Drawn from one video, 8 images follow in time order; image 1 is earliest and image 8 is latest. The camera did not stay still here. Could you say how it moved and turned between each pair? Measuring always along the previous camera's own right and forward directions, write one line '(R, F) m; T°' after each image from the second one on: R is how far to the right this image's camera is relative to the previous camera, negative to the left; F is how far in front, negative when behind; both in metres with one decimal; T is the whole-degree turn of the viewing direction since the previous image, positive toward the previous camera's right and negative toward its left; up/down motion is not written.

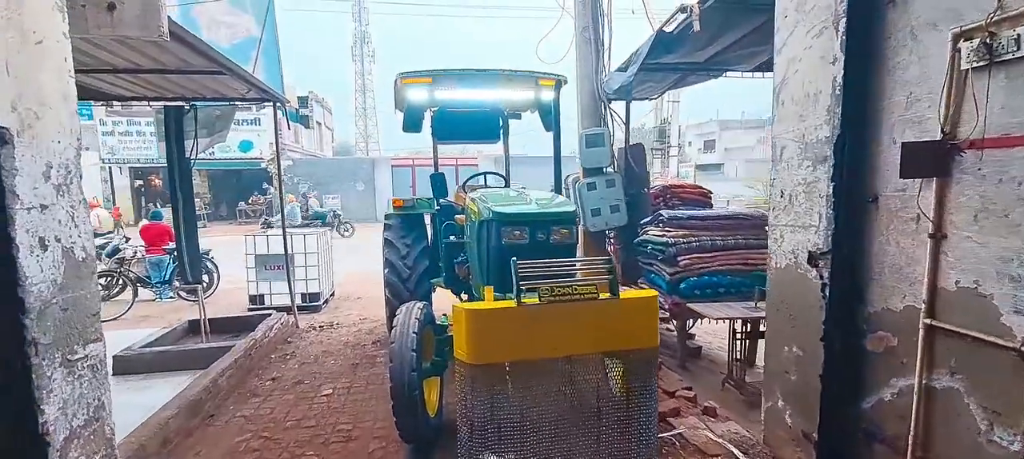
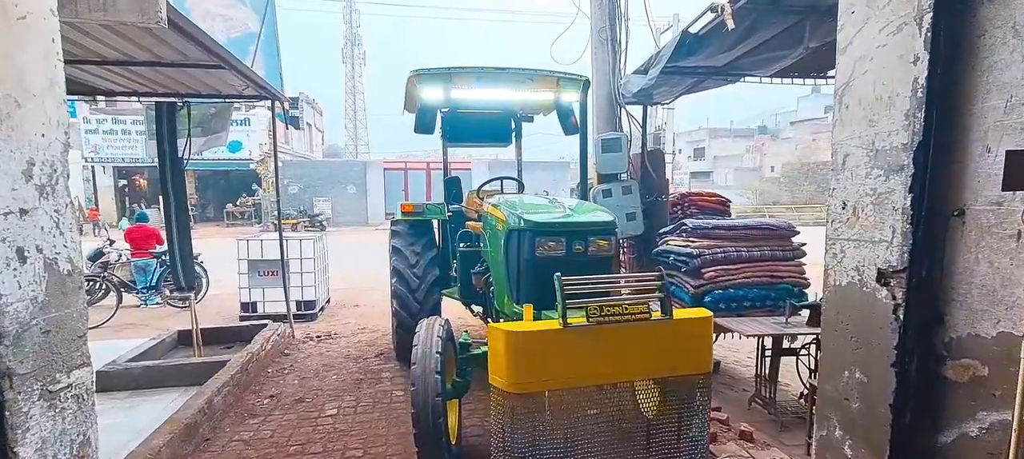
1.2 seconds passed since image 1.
(-0.2, +0.3) m; +1°
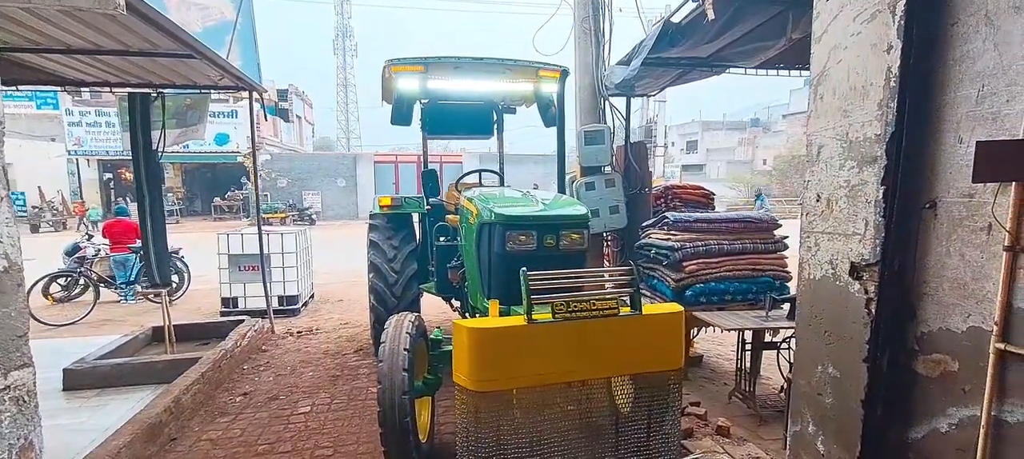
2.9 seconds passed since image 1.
(+0.1, +0.1) m; +1°
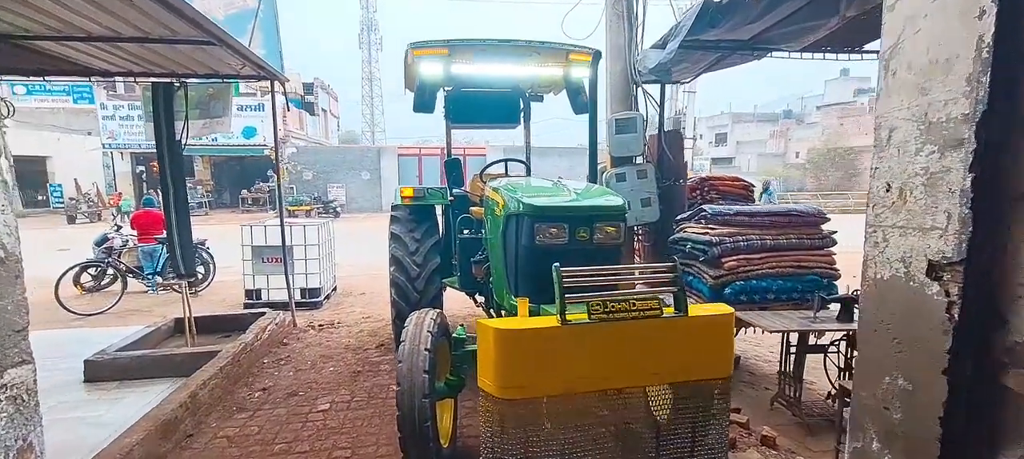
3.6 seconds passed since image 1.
(0.0, +0.2) m; -3°
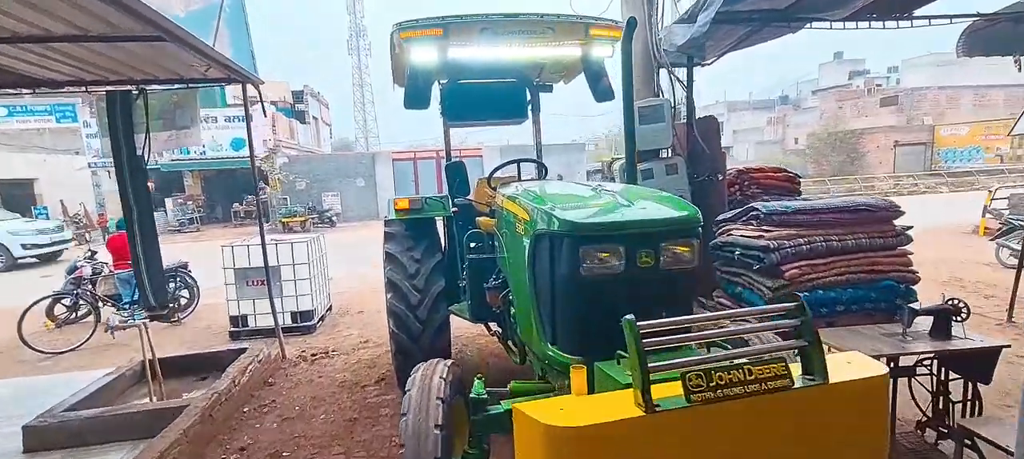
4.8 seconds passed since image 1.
(-0.1, +0.6) m; 0°
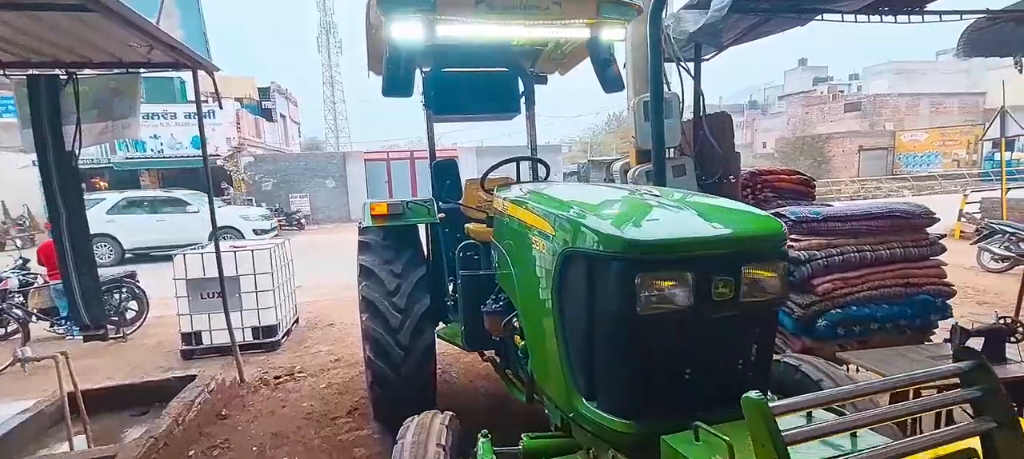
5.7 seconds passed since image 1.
(-0.1, +0.5) m; +3°
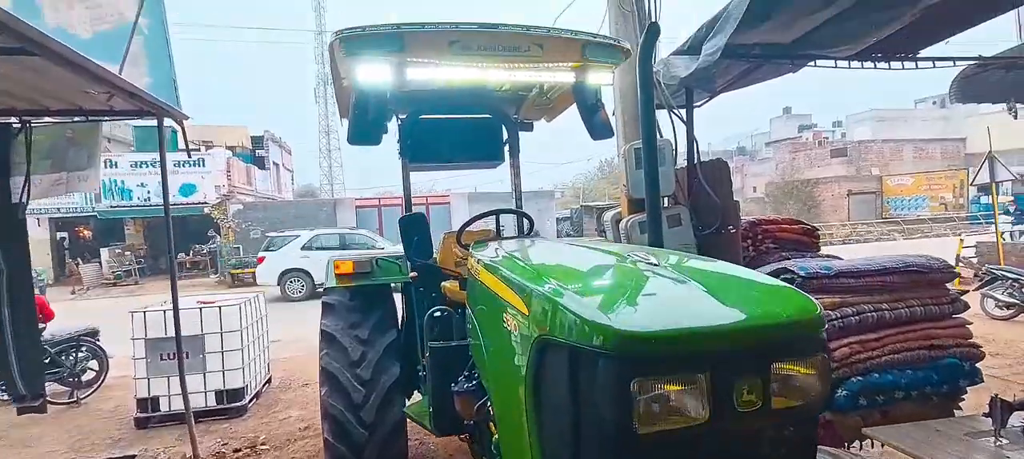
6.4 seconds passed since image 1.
(+0.1, +0.3) m; +1°
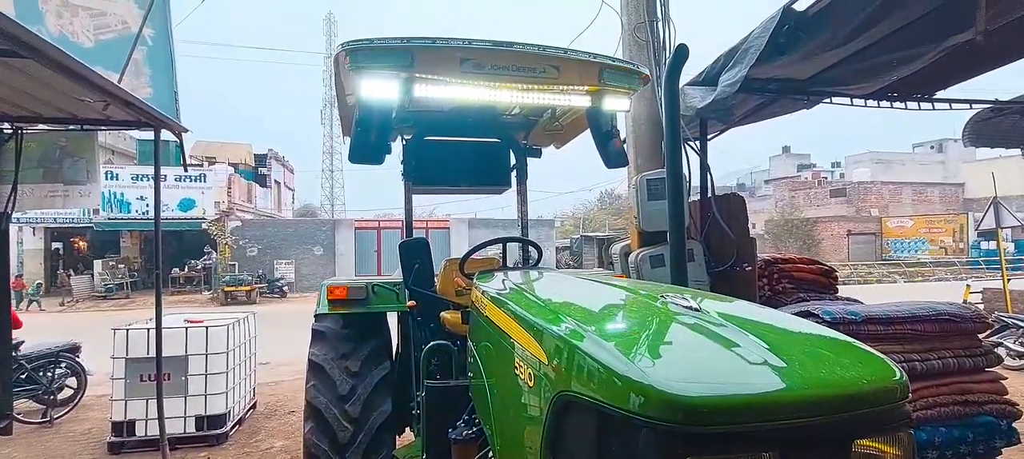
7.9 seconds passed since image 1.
(0.0, +0.2) m; 0°
